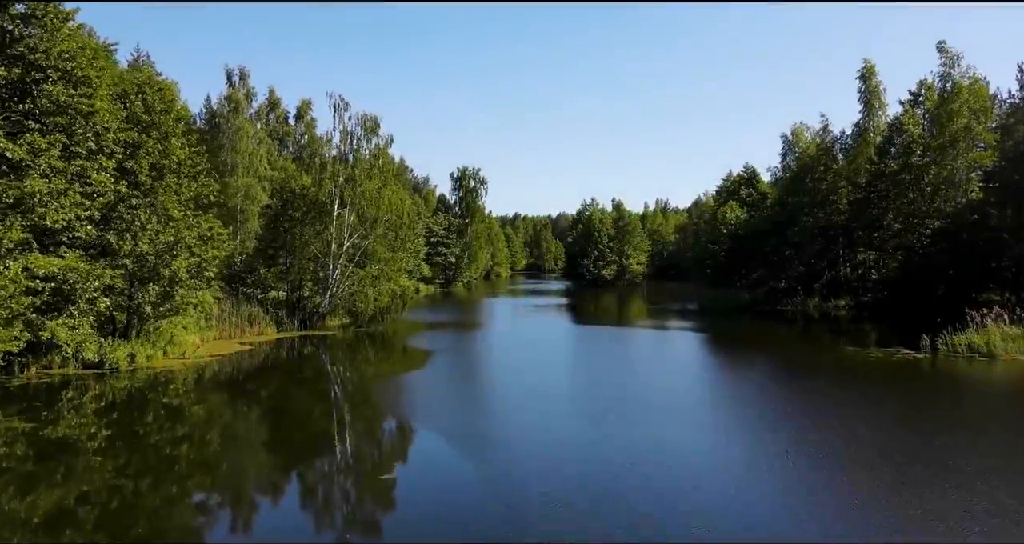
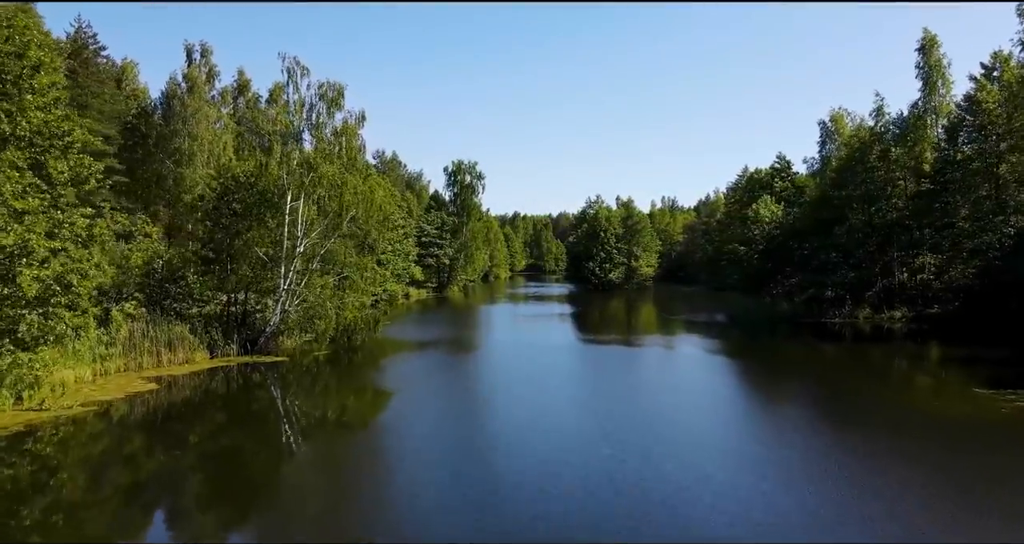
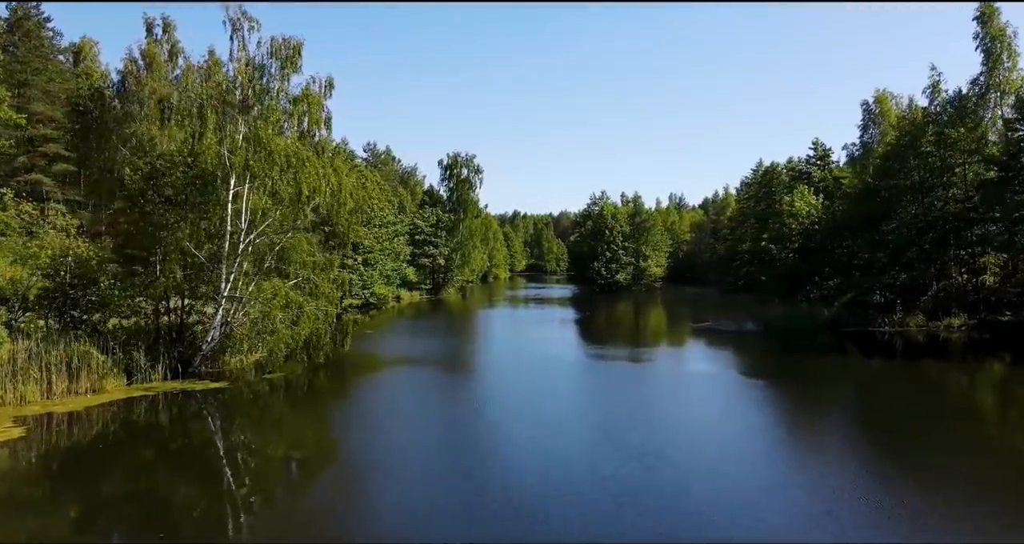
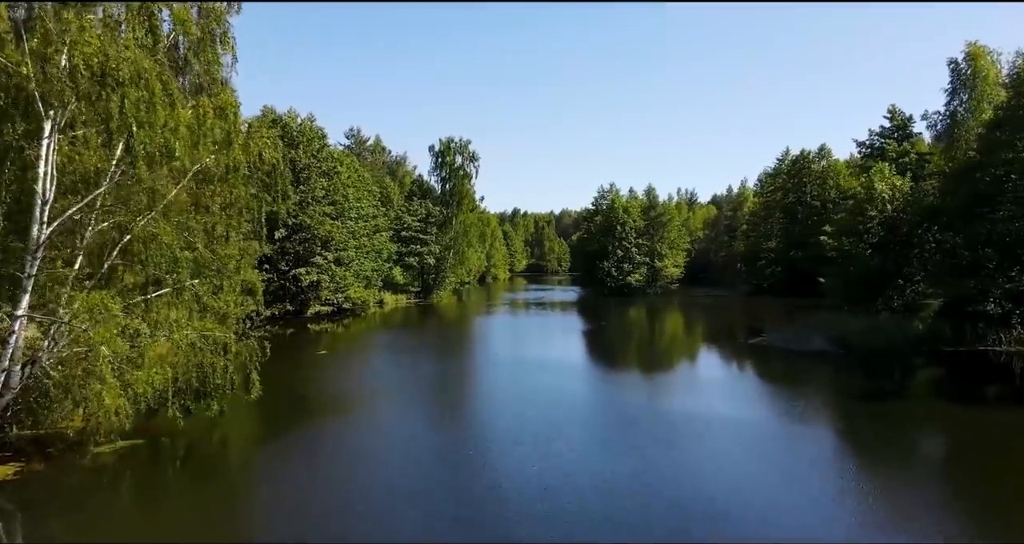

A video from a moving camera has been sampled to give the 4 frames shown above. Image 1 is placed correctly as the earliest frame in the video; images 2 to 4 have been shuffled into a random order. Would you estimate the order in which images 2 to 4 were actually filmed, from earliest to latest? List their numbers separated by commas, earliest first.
2, 3, 4
